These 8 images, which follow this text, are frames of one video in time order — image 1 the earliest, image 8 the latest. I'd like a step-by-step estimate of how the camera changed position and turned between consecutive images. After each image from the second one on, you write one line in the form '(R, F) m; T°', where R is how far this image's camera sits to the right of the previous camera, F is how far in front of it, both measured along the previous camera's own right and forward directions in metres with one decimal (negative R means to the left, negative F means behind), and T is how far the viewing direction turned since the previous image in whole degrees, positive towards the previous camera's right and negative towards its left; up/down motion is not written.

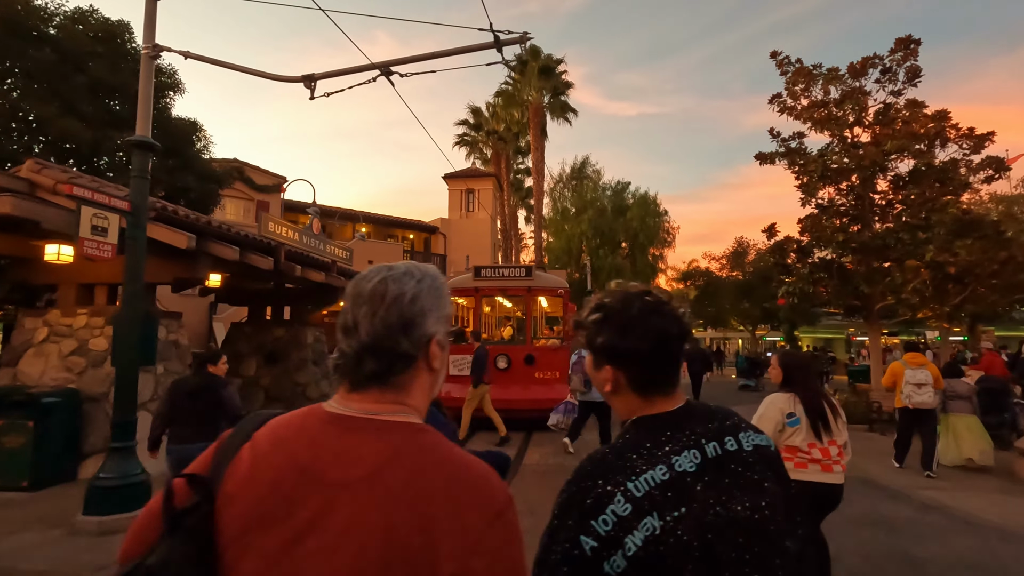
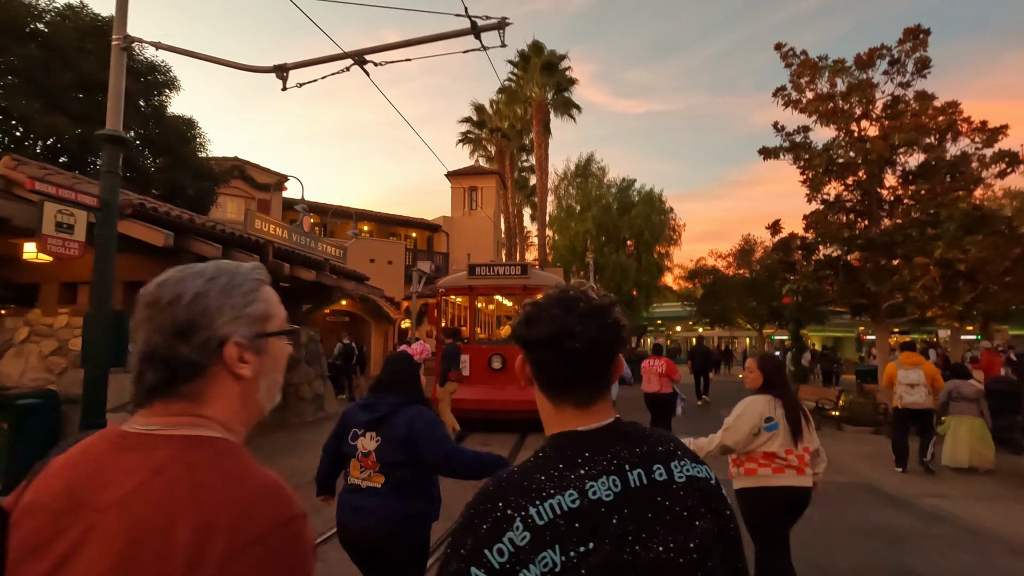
(+0.3, +0.2) m; -1°
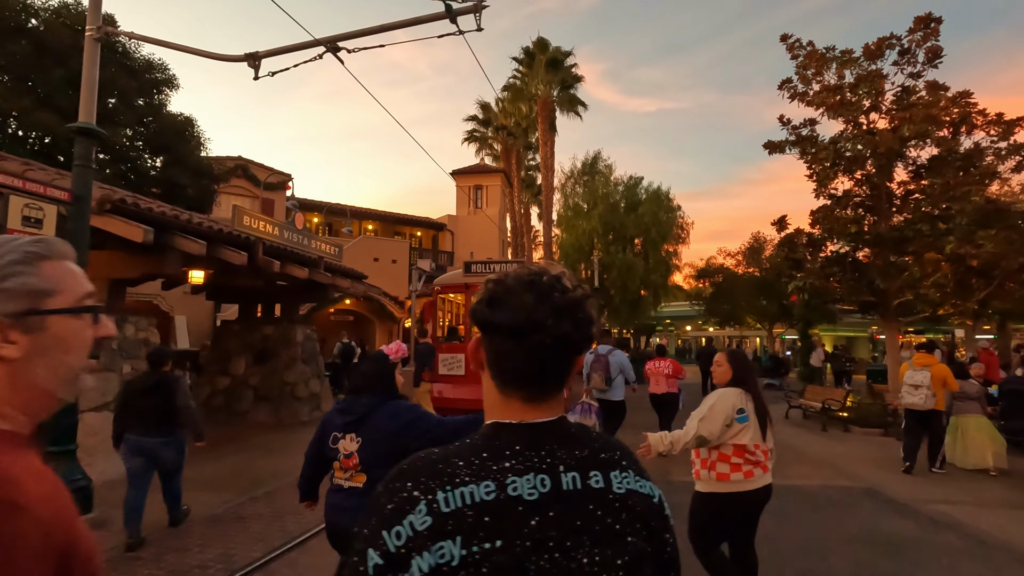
(+0.3, +0.2) m; -1°
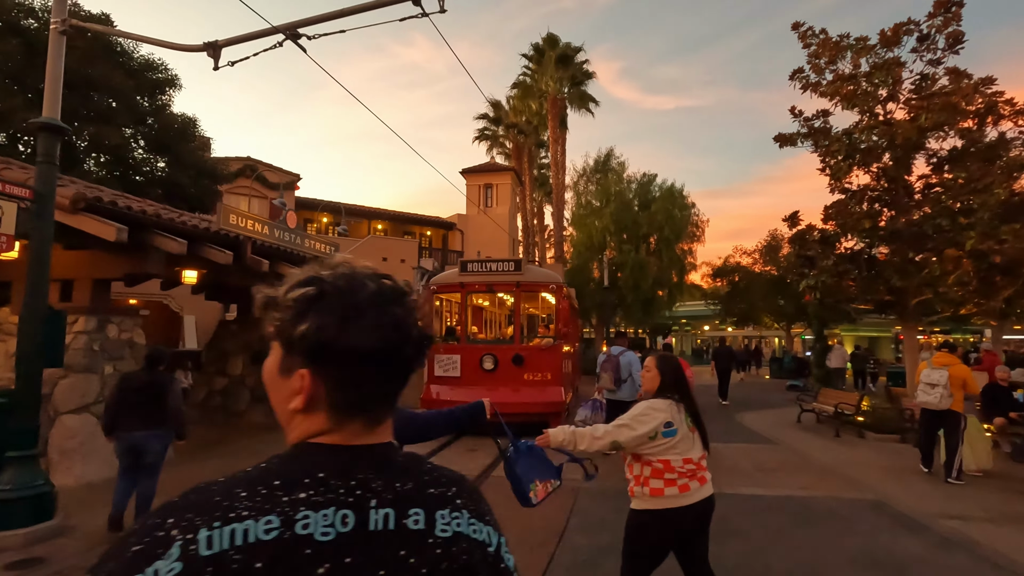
(+0.4, +0.3) m; -2°
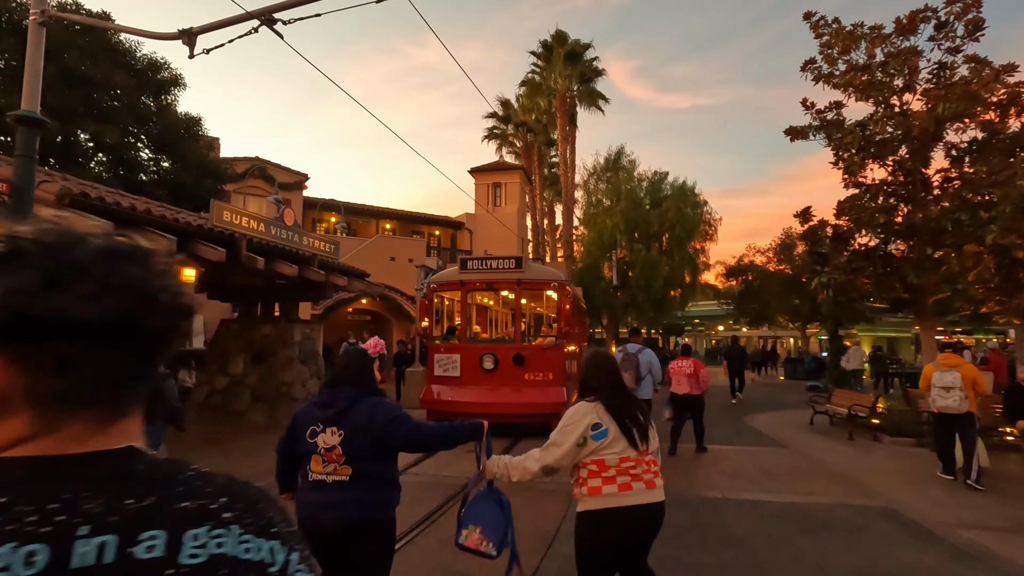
(+0.2, +0.2) m; -1°
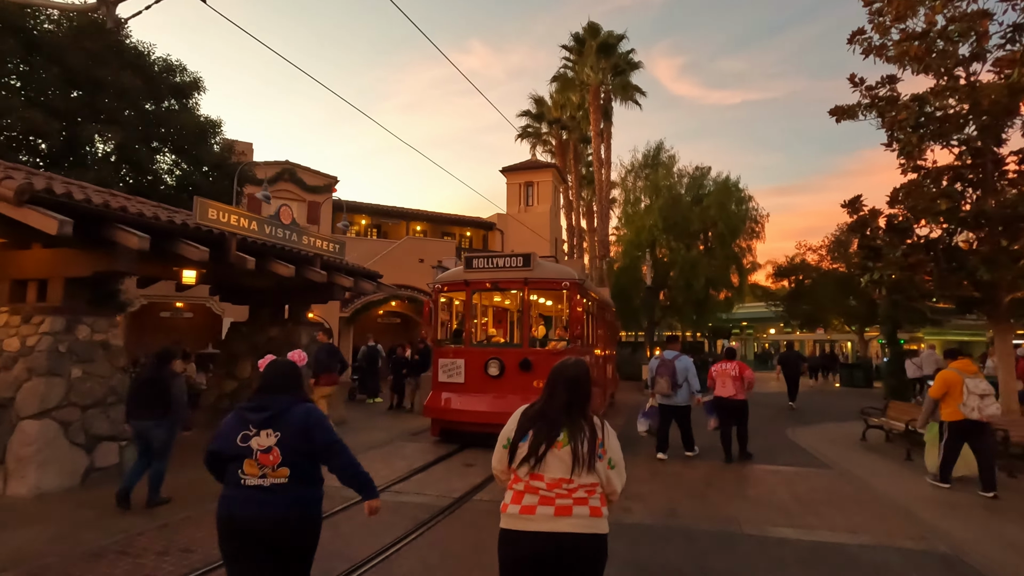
(+0.7, +0.8) m; -5°
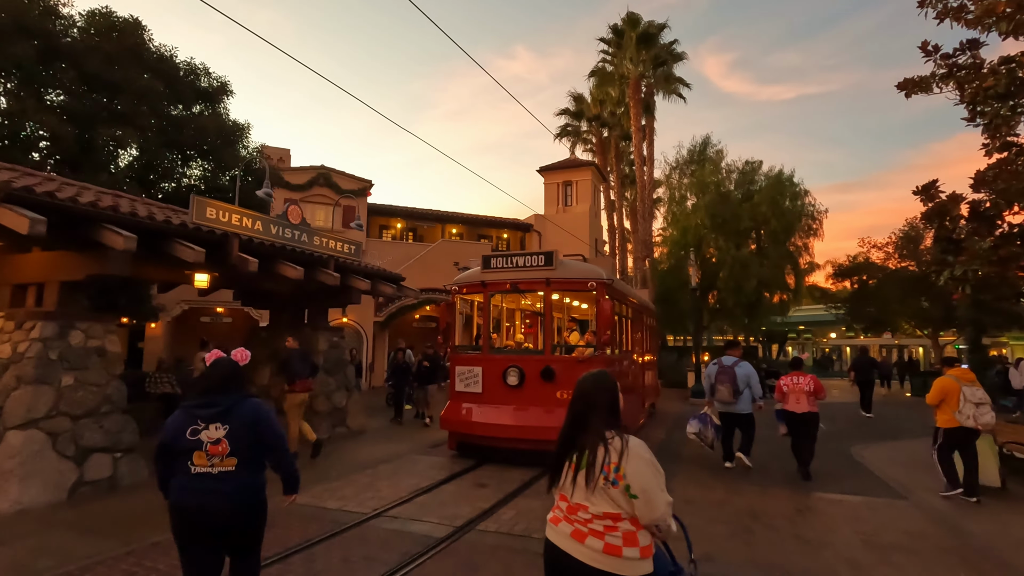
(+0.4, +0.8) m; -5°
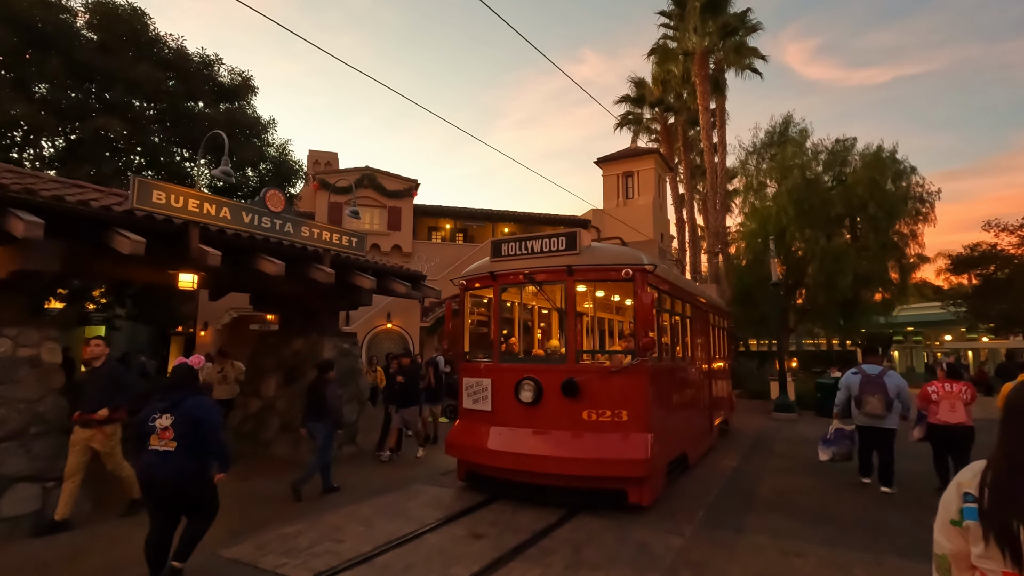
(+0.8, +1.8) m; -8°
